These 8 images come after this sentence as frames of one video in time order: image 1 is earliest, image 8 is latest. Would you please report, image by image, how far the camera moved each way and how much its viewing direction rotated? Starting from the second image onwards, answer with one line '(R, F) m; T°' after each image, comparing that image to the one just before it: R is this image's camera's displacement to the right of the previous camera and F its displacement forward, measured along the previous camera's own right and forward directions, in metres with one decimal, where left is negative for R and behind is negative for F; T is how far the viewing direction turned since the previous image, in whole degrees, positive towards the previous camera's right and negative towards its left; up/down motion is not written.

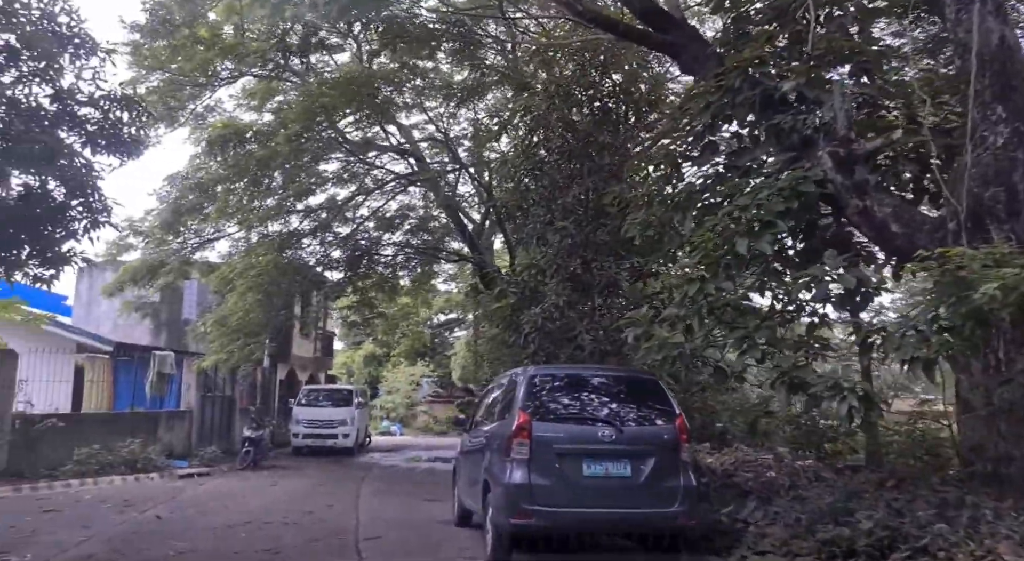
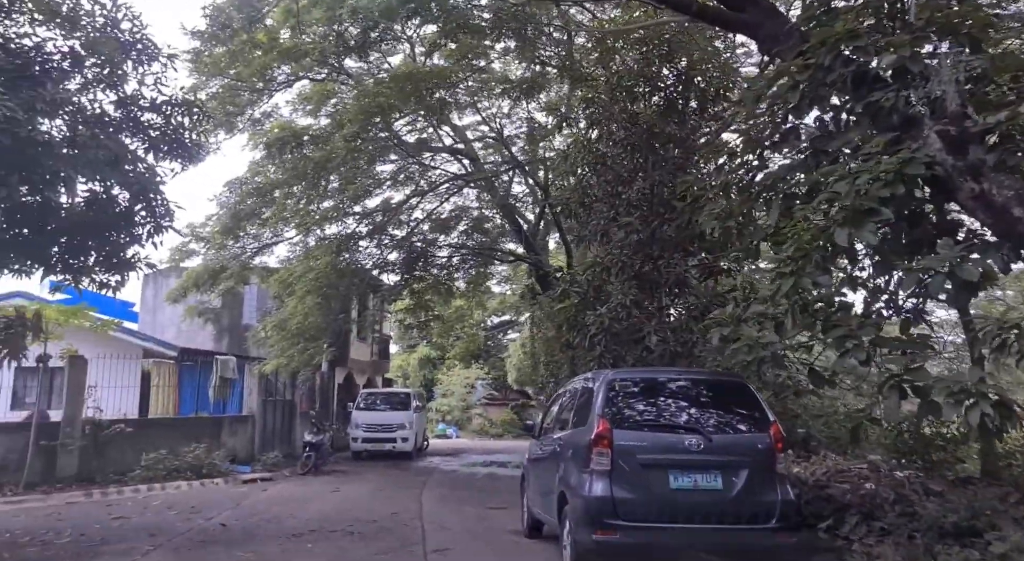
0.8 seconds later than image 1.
(-0.2, +0.3) m; -4°
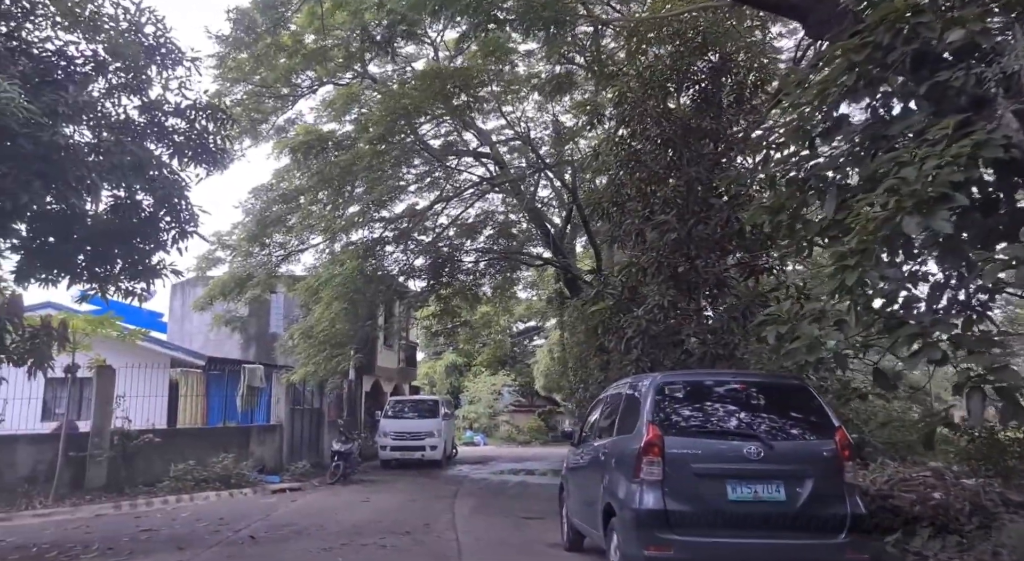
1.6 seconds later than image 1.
(-0.1, +0.3) m; -2°
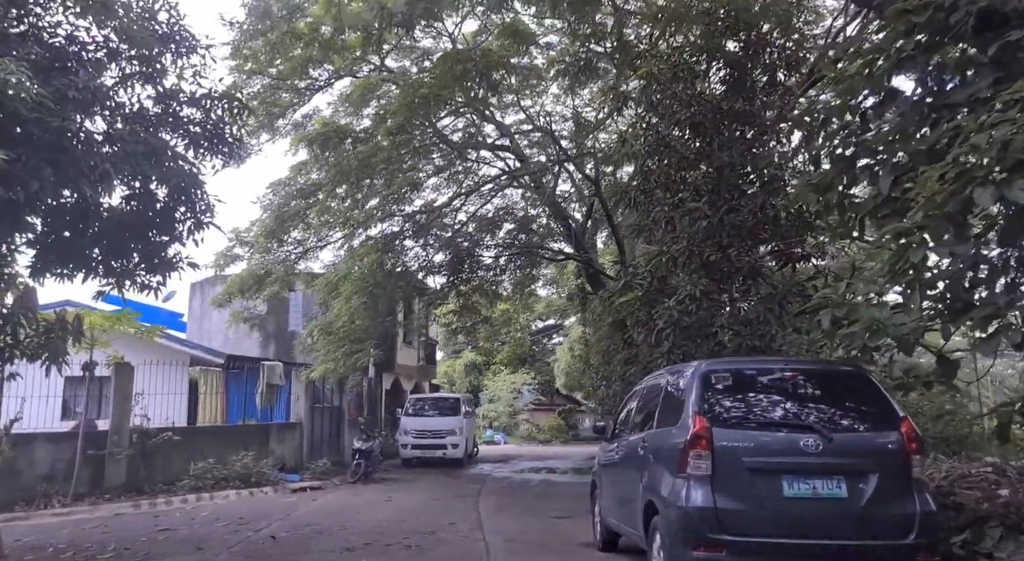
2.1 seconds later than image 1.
(-0.1, +0.3) m; -1°
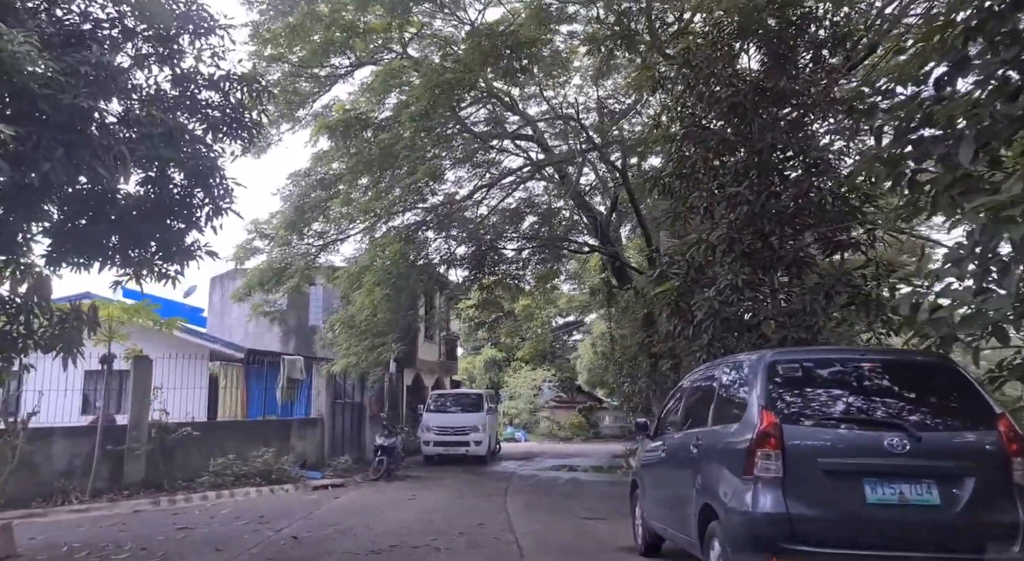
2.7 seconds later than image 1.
(-0.1, +0.4) m; -1°
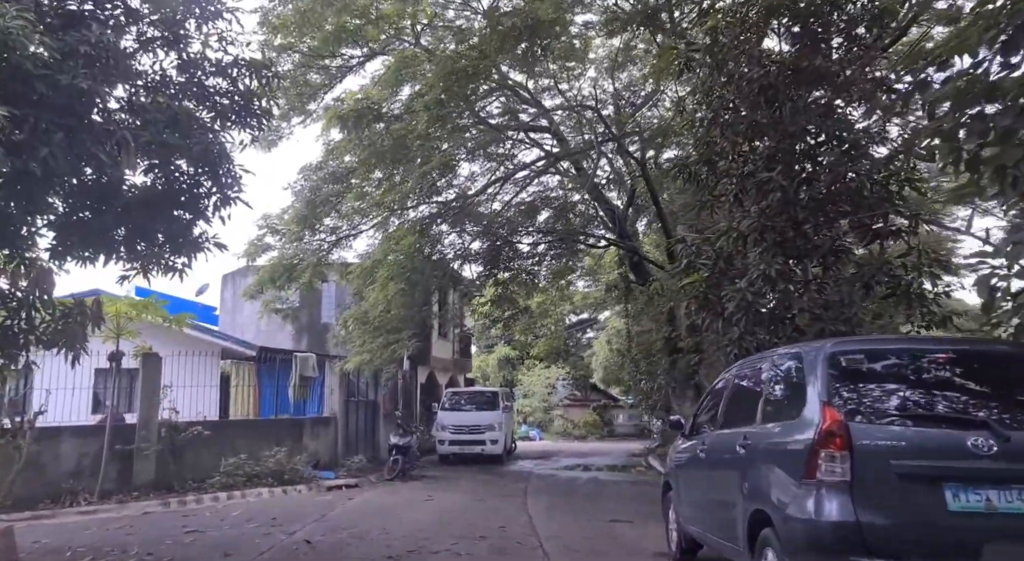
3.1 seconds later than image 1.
(-0.1, +0.4) m; -1°
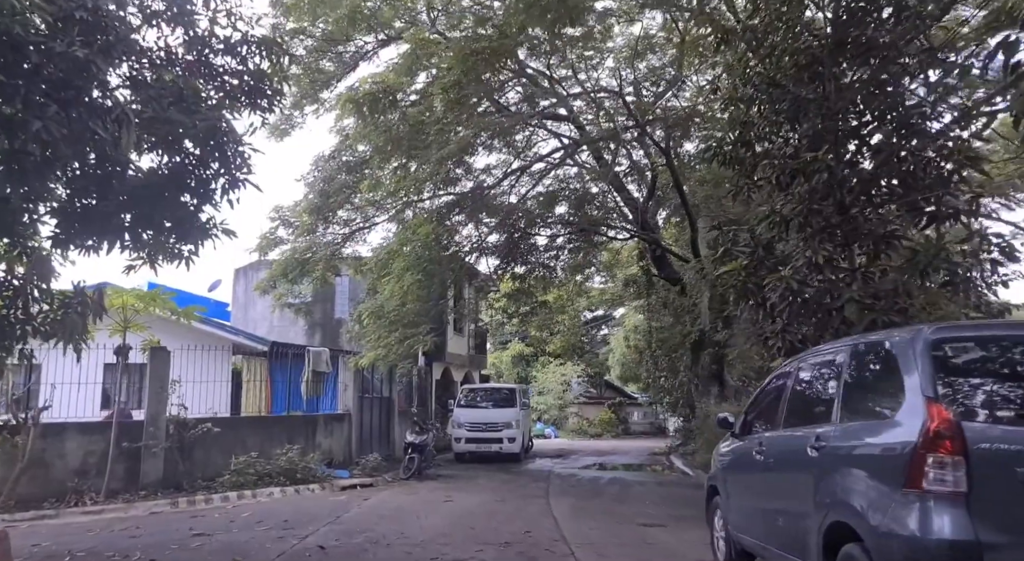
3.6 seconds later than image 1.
(-0.1, +0.5) m; -1°
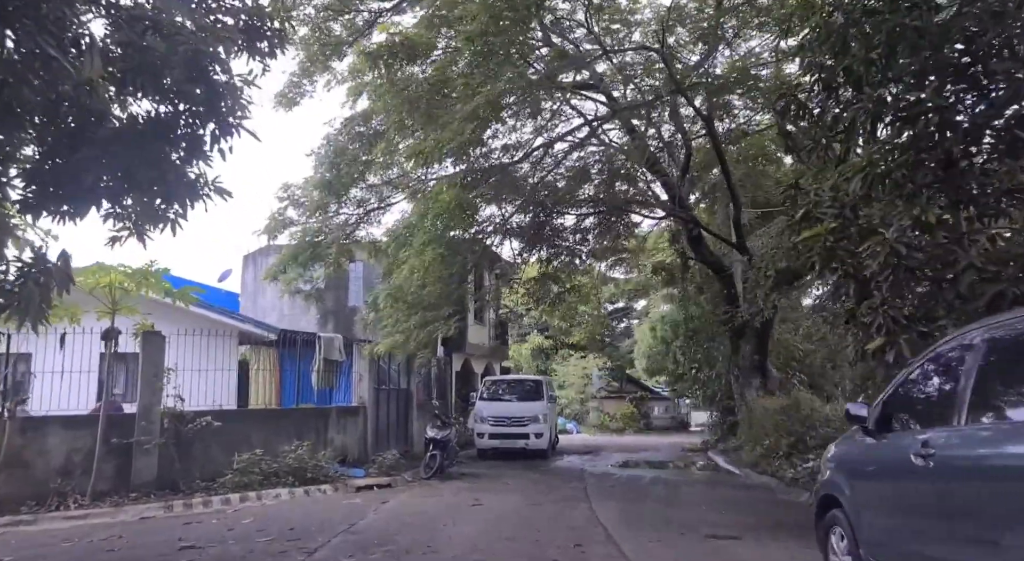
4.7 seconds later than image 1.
(-0.2, +1.3) m; -1°
